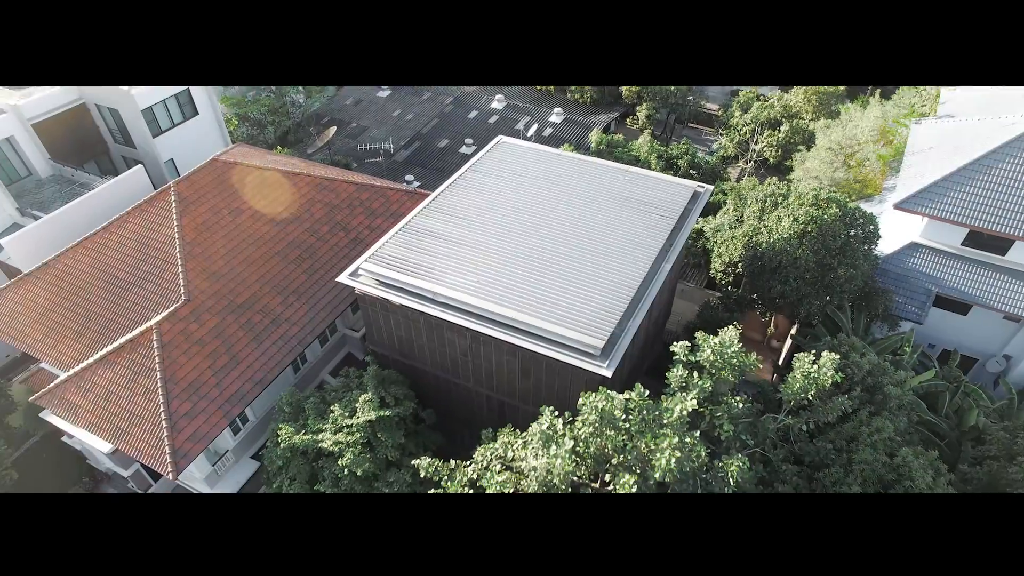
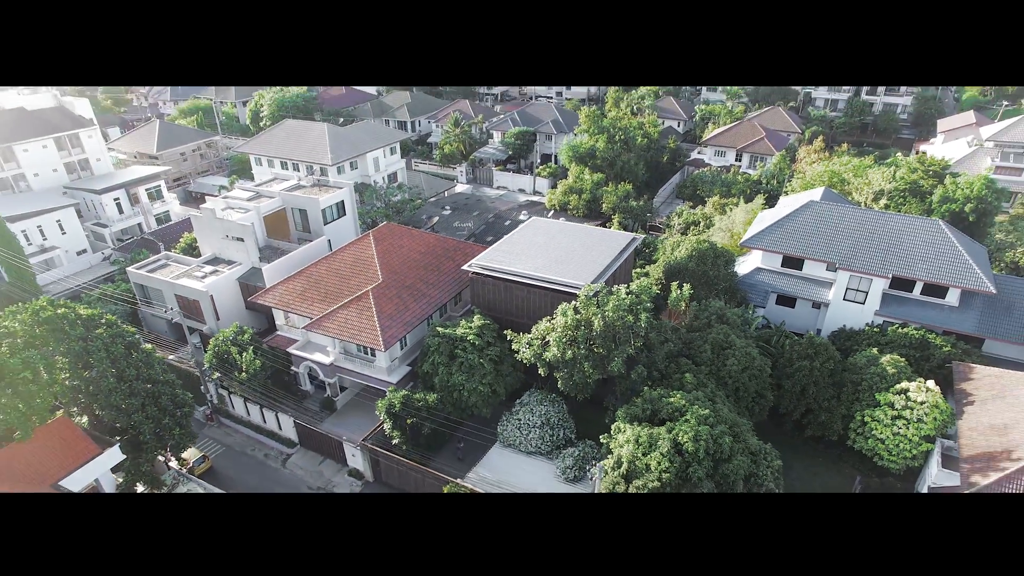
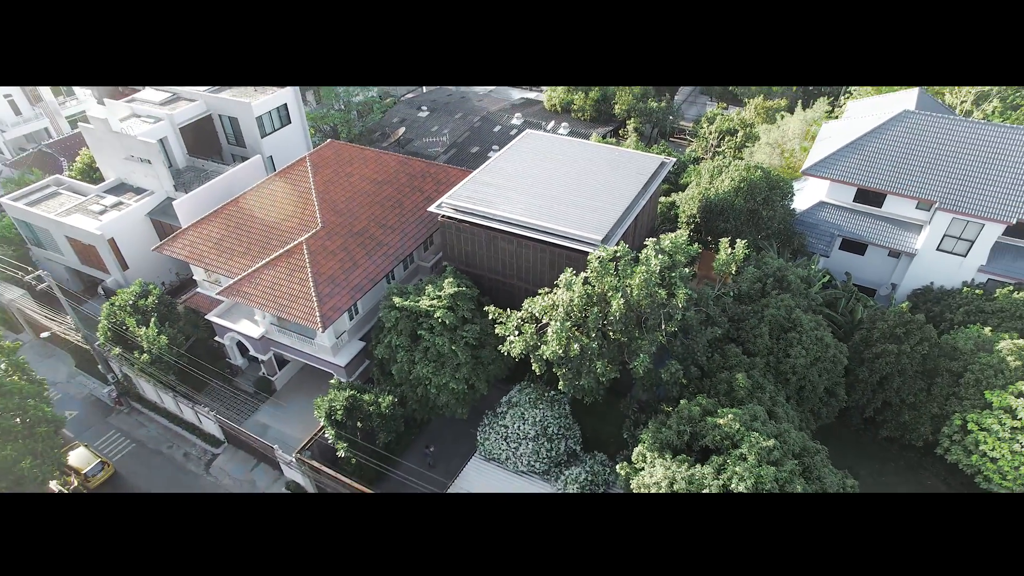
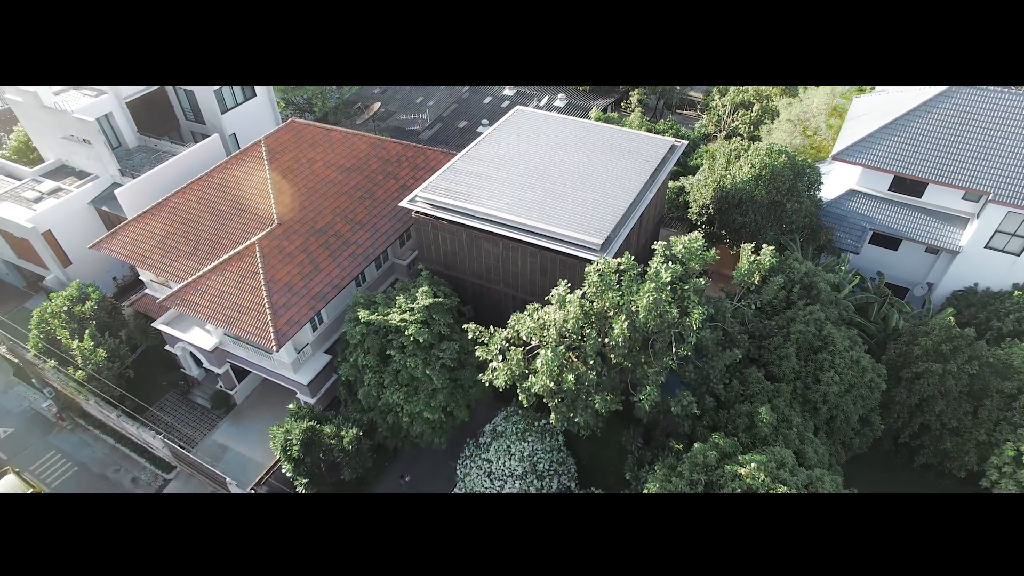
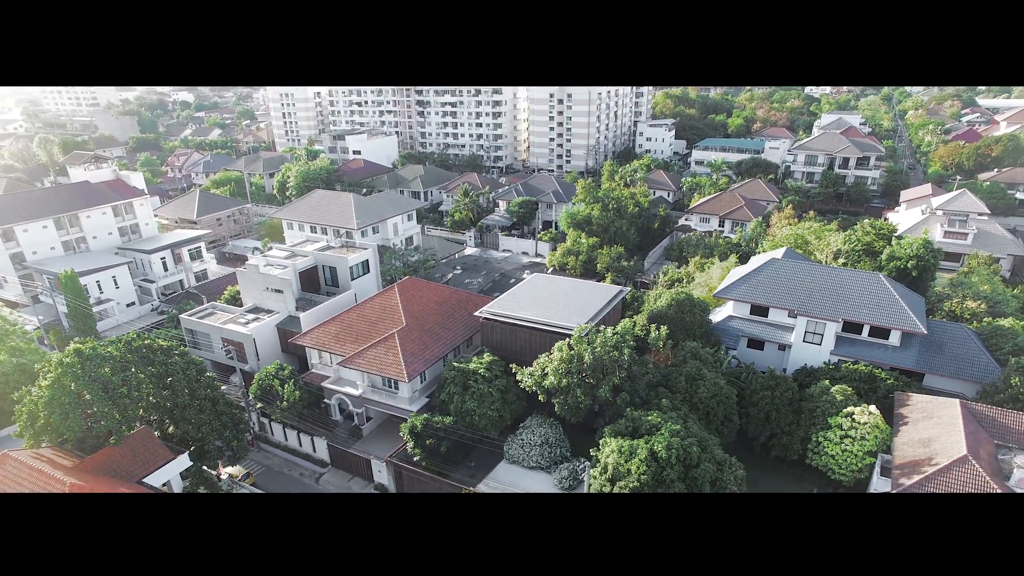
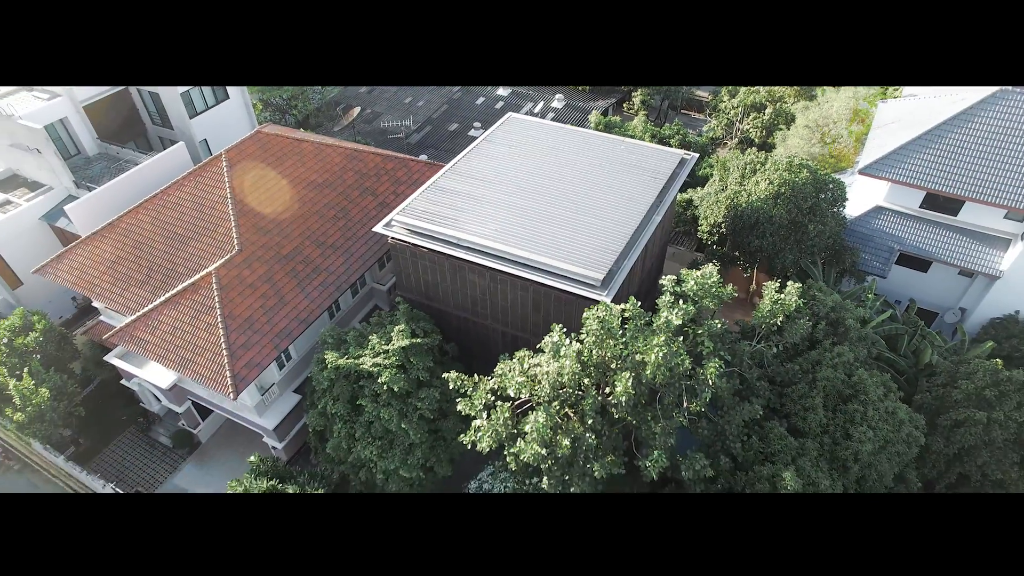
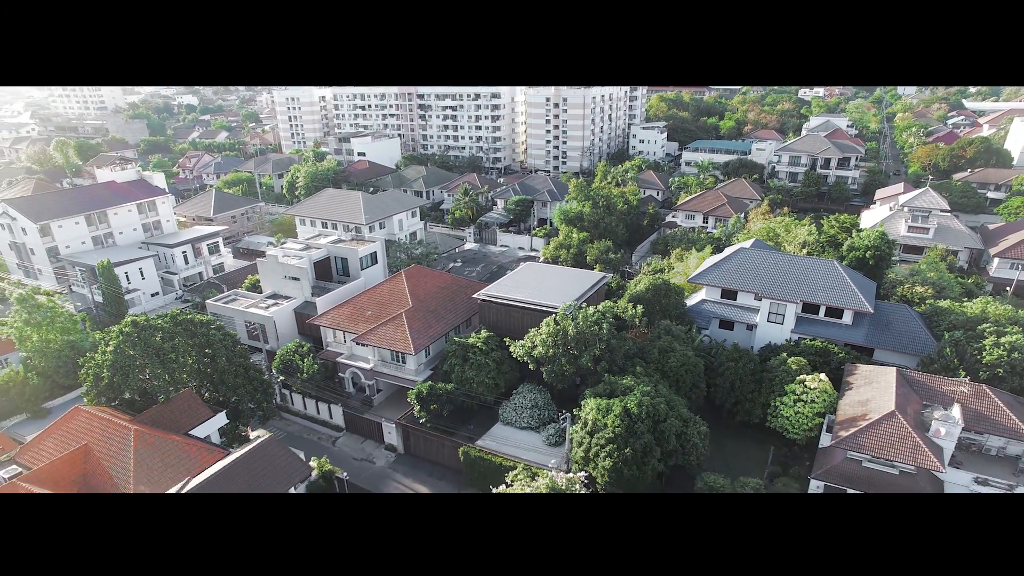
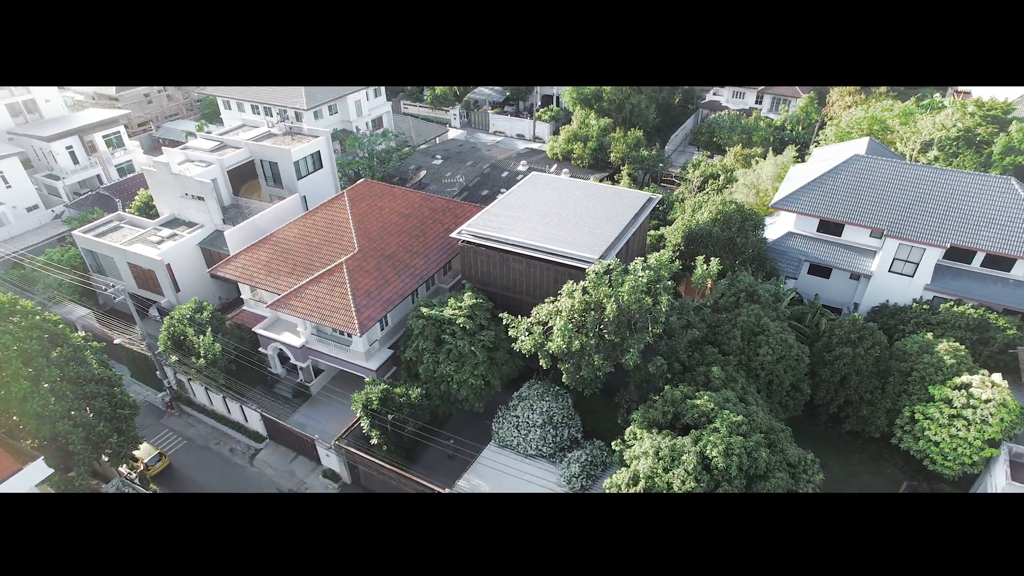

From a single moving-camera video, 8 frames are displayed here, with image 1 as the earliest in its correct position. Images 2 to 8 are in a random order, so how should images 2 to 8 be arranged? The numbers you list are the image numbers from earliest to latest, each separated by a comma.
6, 4, 3, 8, 2, 5, 7
